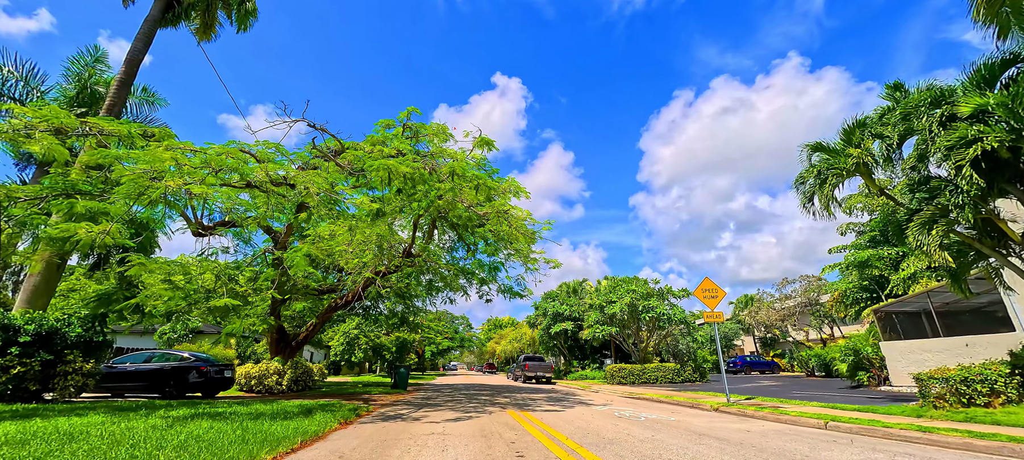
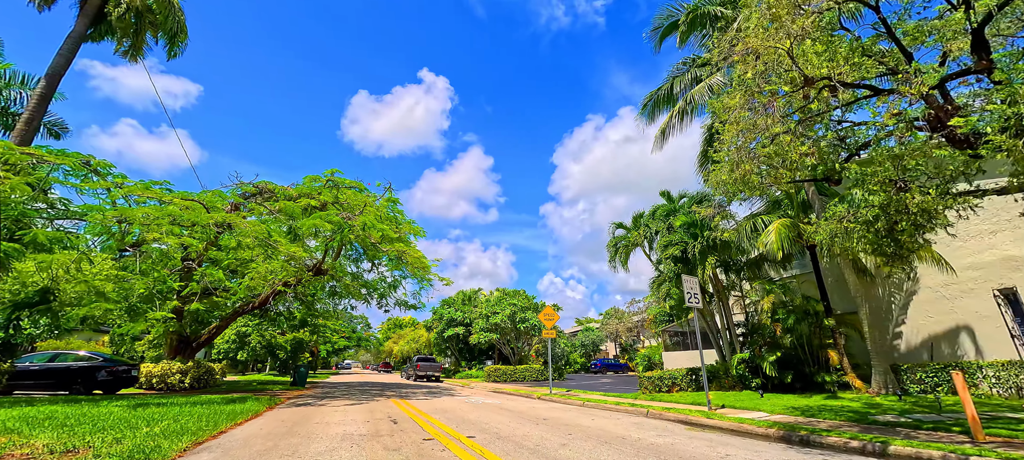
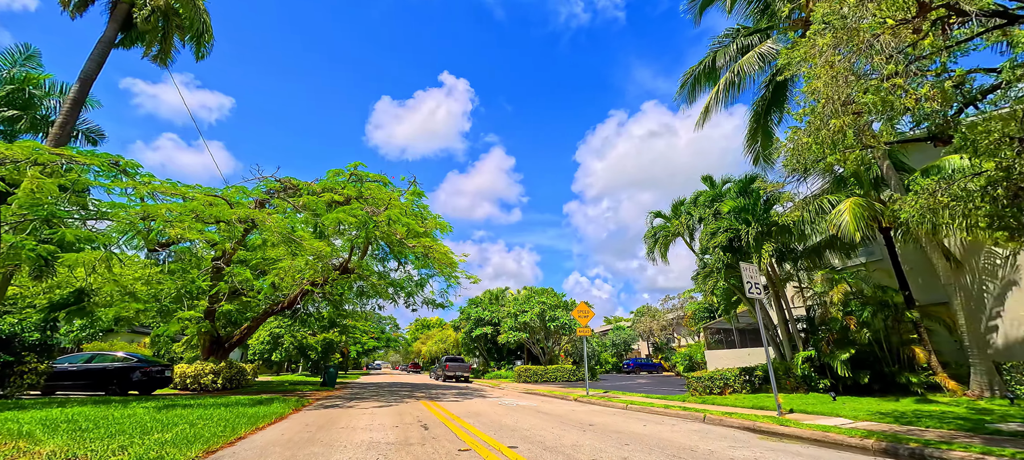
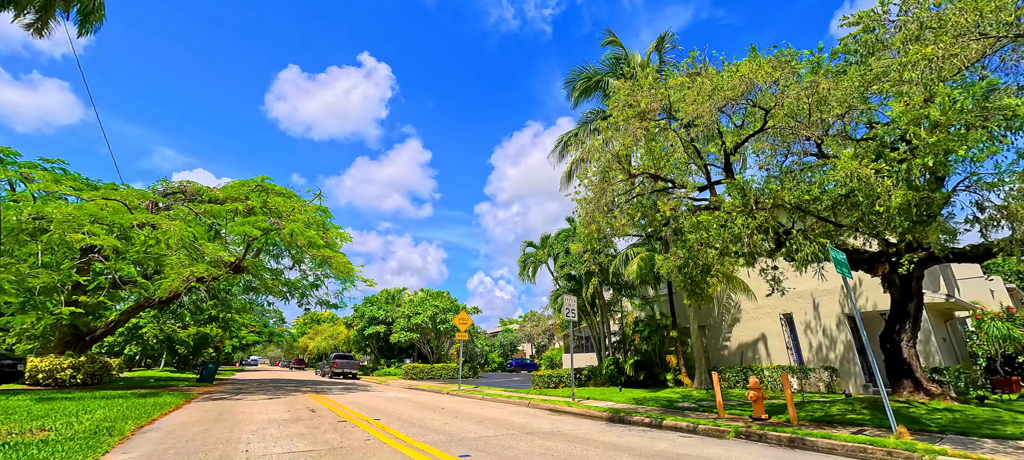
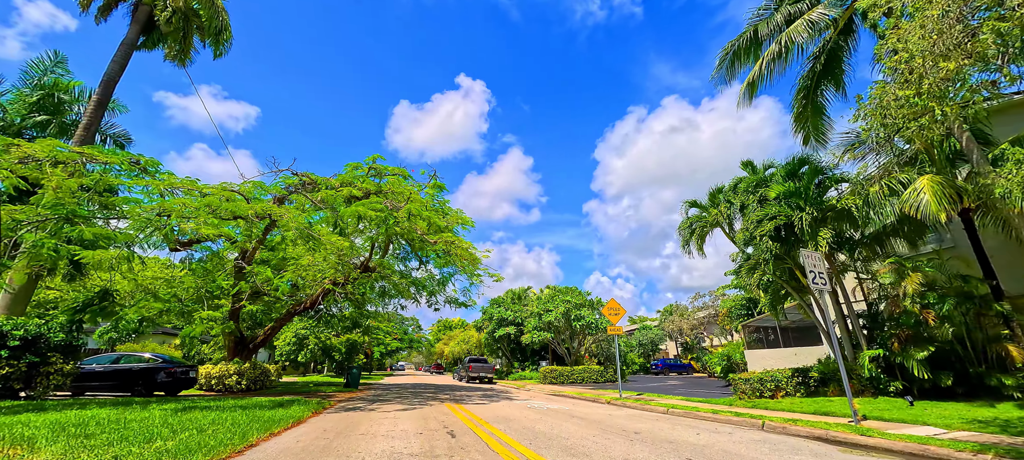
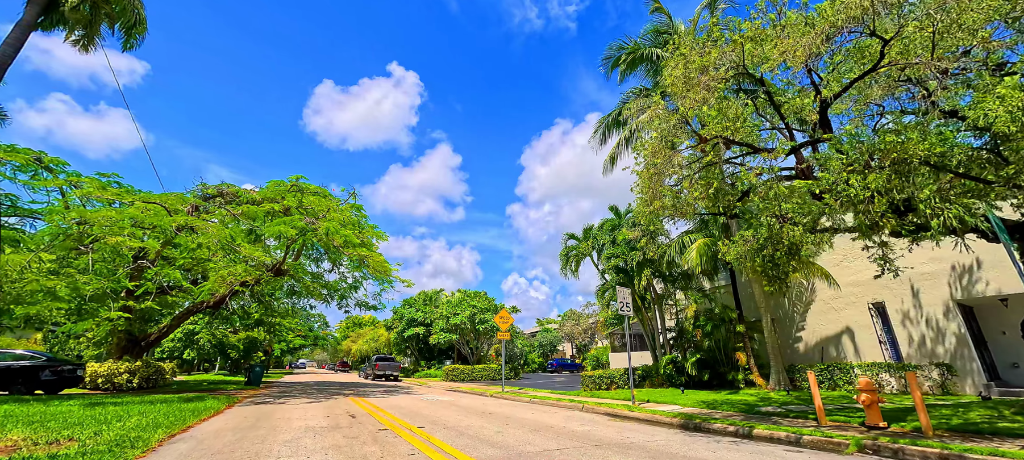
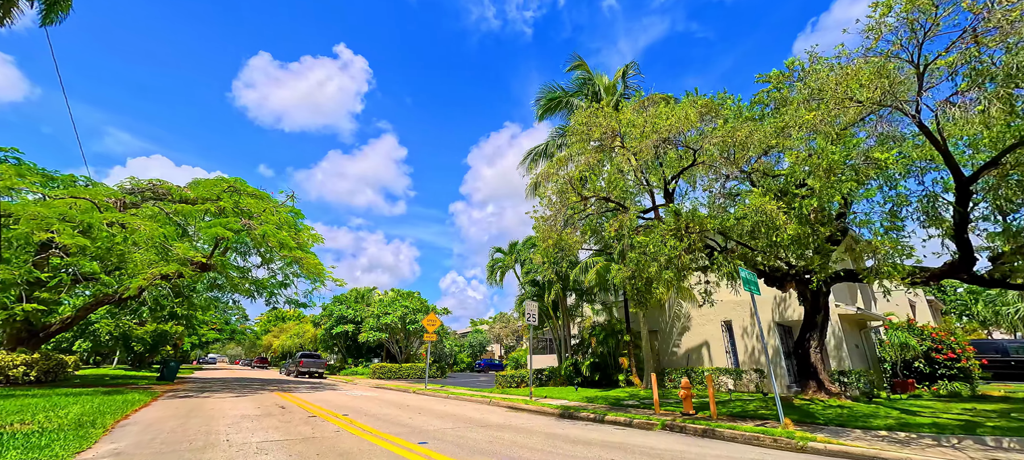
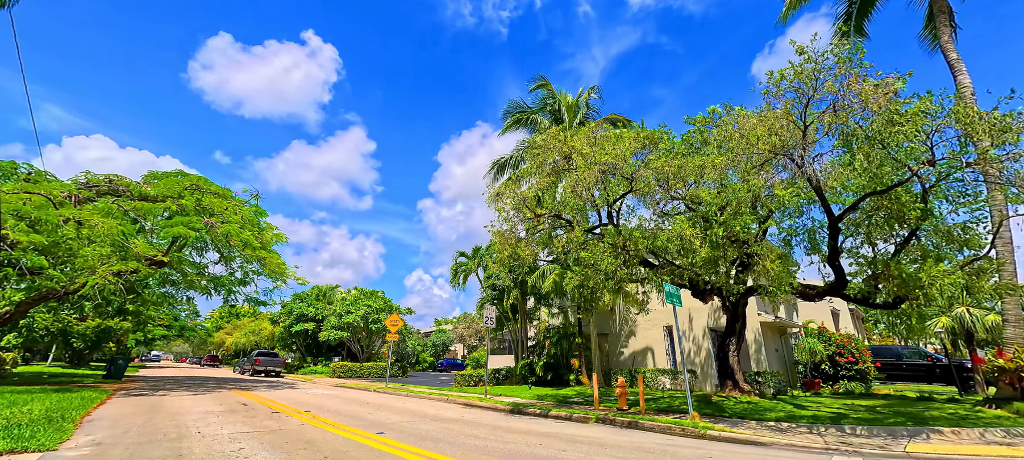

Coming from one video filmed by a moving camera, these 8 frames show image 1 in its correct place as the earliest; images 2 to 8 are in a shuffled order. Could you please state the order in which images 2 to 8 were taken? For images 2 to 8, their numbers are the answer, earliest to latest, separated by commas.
5, 3, 2, 6, 4, 7, 8
